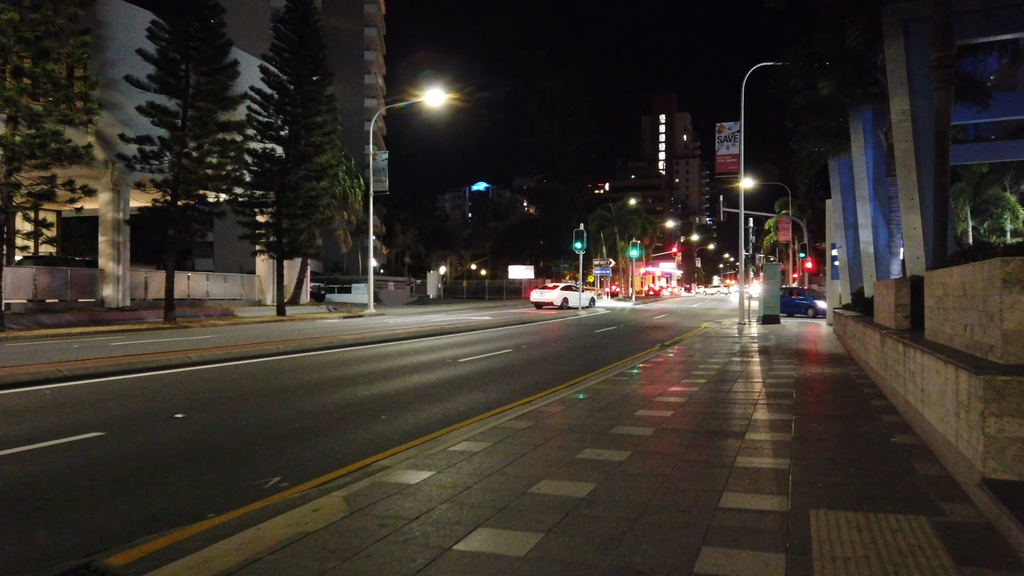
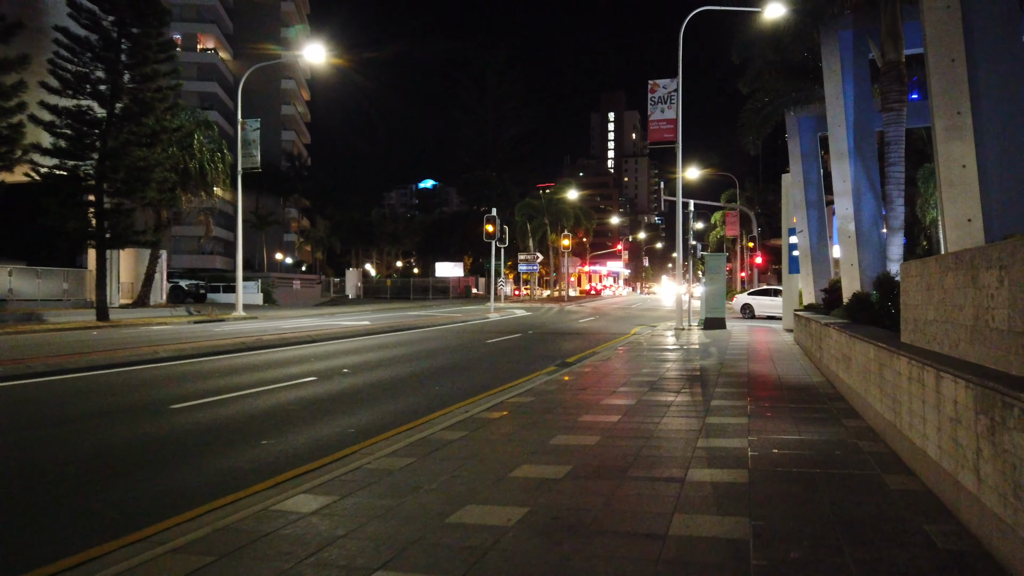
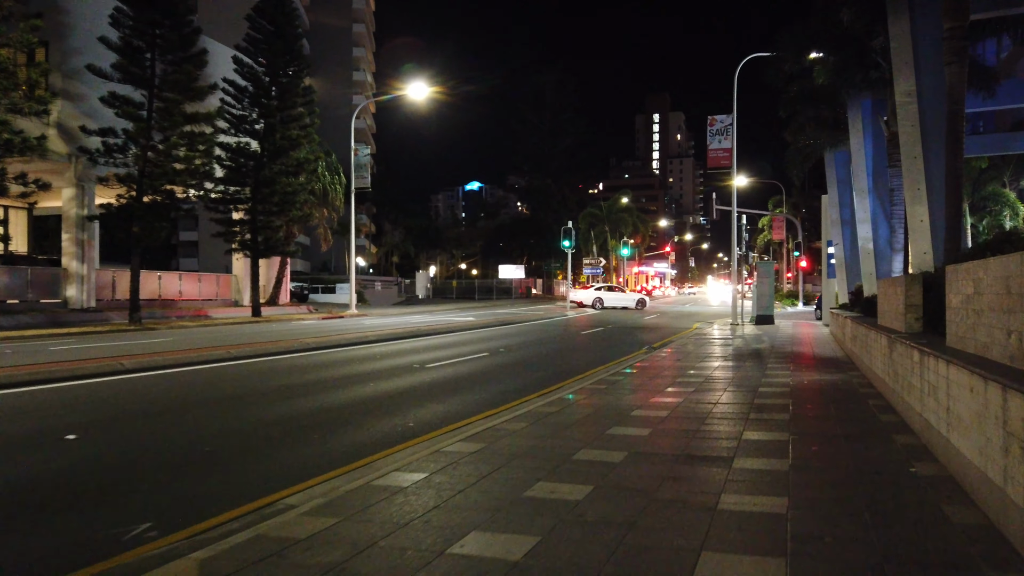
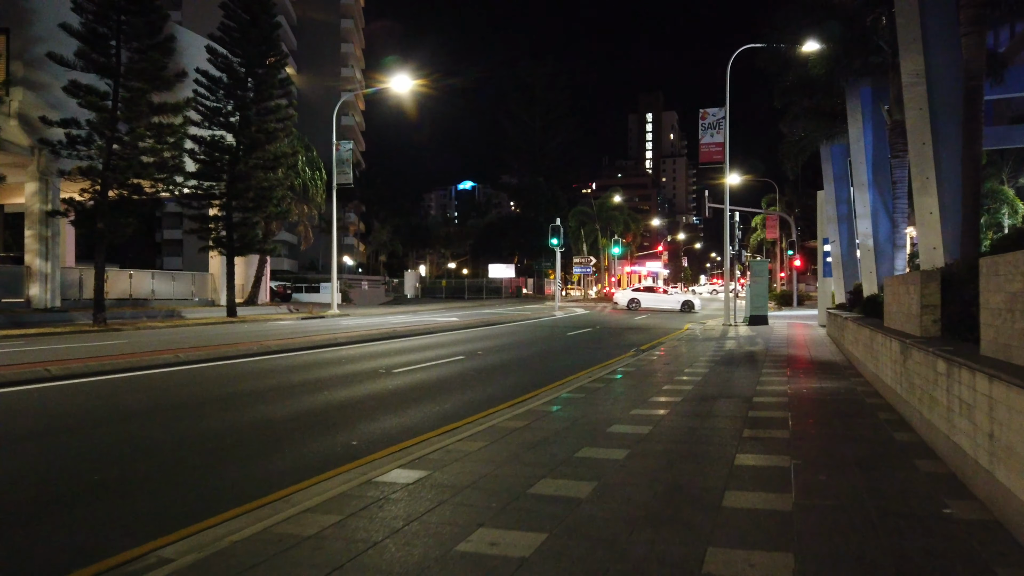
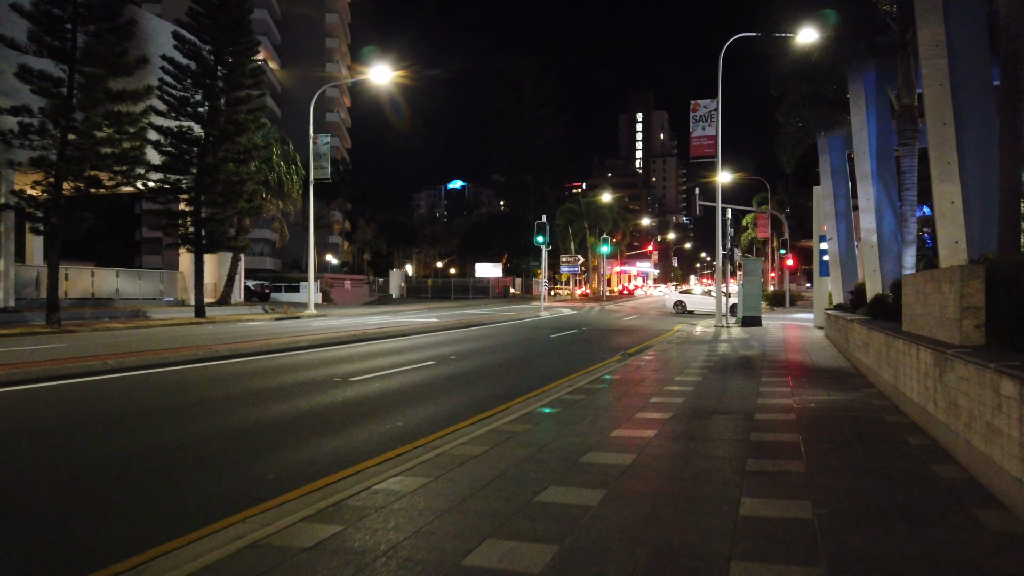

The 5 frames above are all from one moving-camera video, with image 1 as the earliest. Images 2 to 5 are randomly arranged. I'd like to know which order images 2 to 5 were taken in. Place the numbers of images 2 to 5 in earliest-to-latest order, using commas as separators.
3, 4, 5, 2
